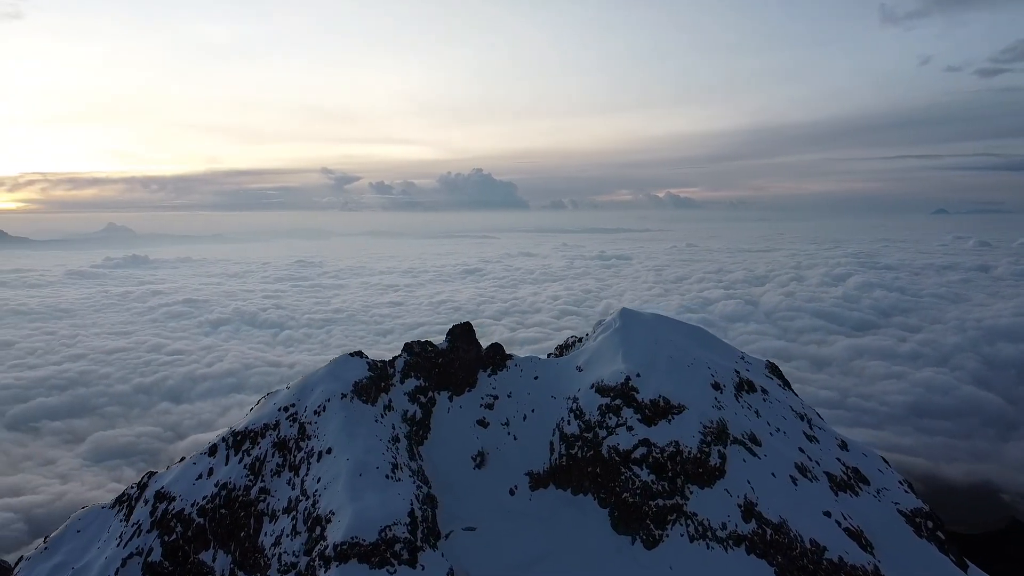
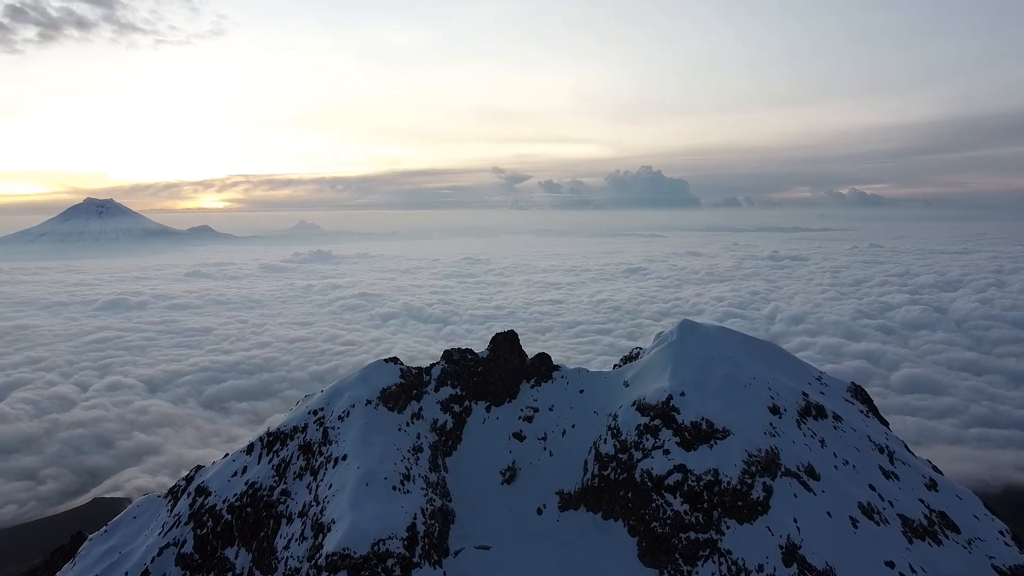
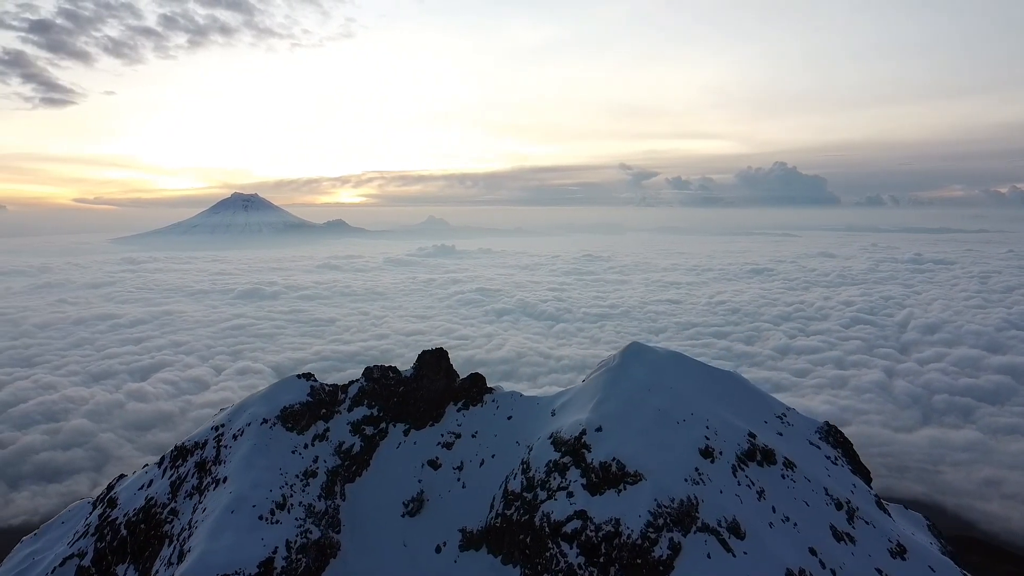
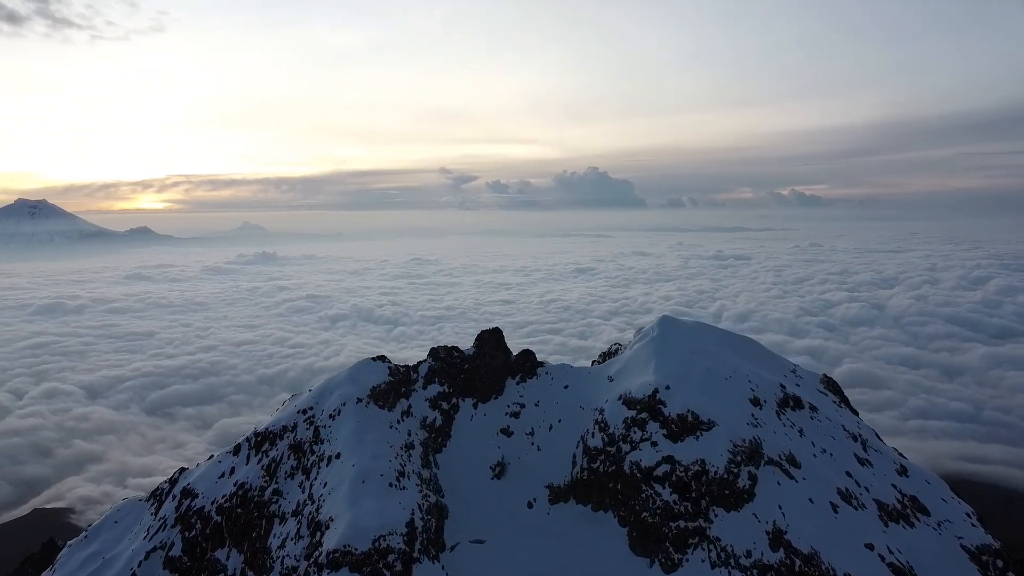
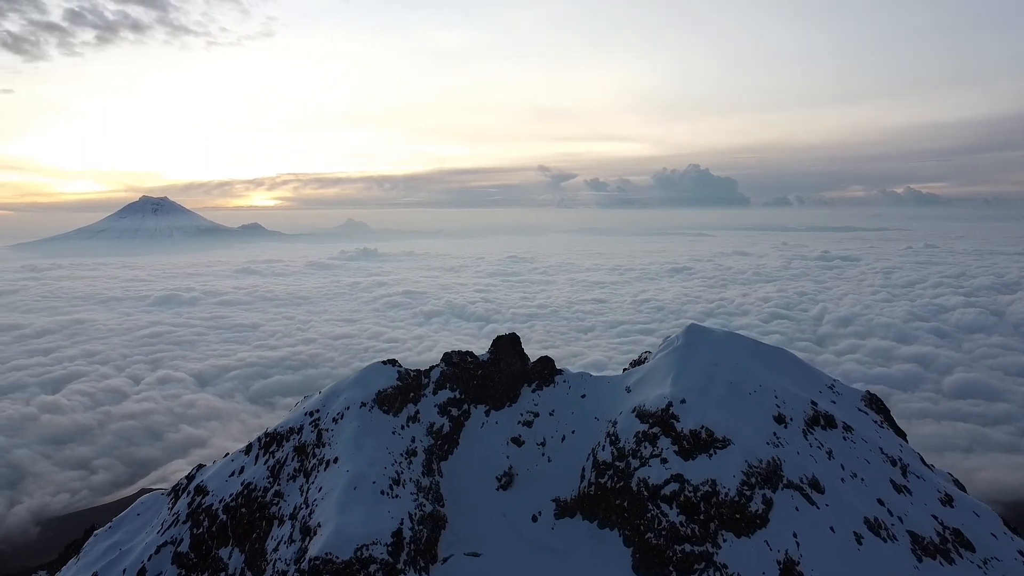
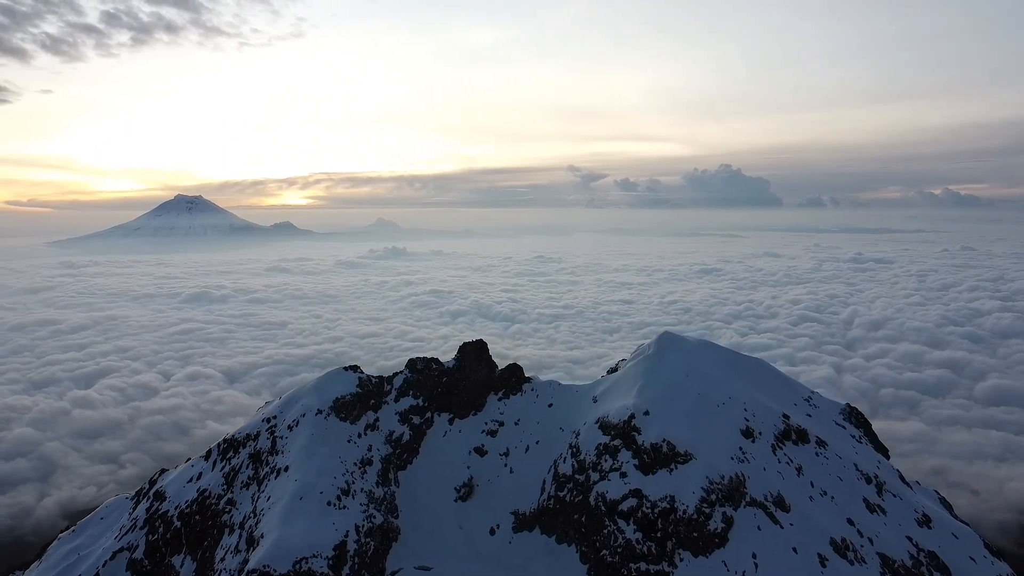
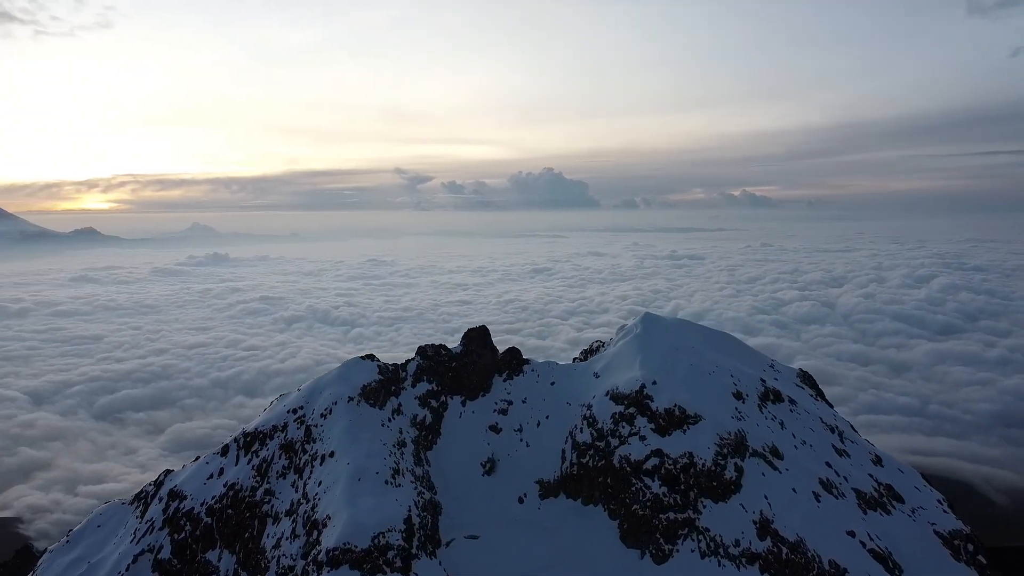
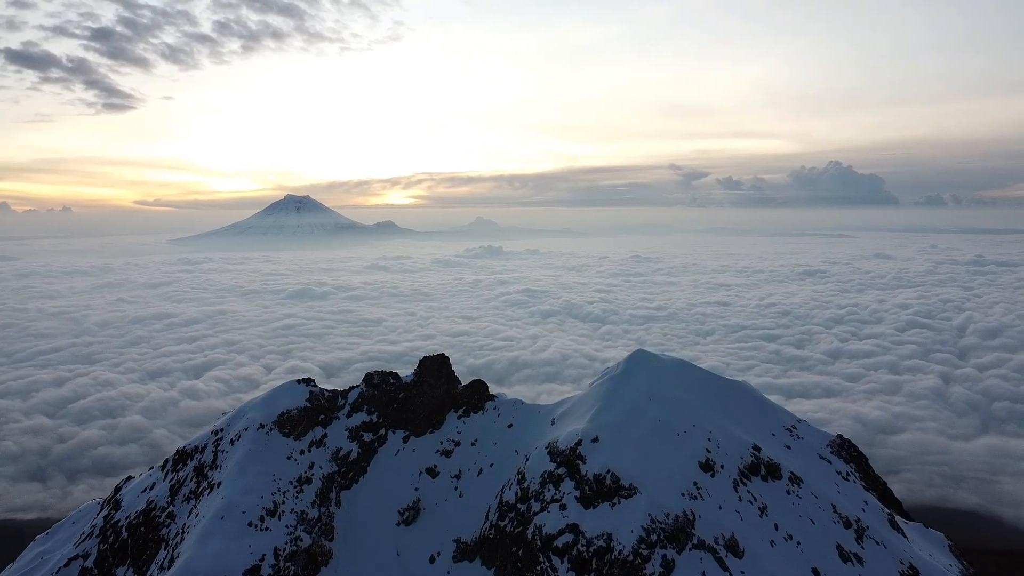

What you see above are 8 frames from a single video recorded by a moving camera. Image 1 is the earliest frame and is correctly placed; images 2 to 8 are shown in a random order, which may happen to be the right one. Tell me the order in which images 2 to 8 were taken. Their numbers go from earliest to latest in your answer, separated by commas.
7, 4, 2, 5, 6, 3, 8
